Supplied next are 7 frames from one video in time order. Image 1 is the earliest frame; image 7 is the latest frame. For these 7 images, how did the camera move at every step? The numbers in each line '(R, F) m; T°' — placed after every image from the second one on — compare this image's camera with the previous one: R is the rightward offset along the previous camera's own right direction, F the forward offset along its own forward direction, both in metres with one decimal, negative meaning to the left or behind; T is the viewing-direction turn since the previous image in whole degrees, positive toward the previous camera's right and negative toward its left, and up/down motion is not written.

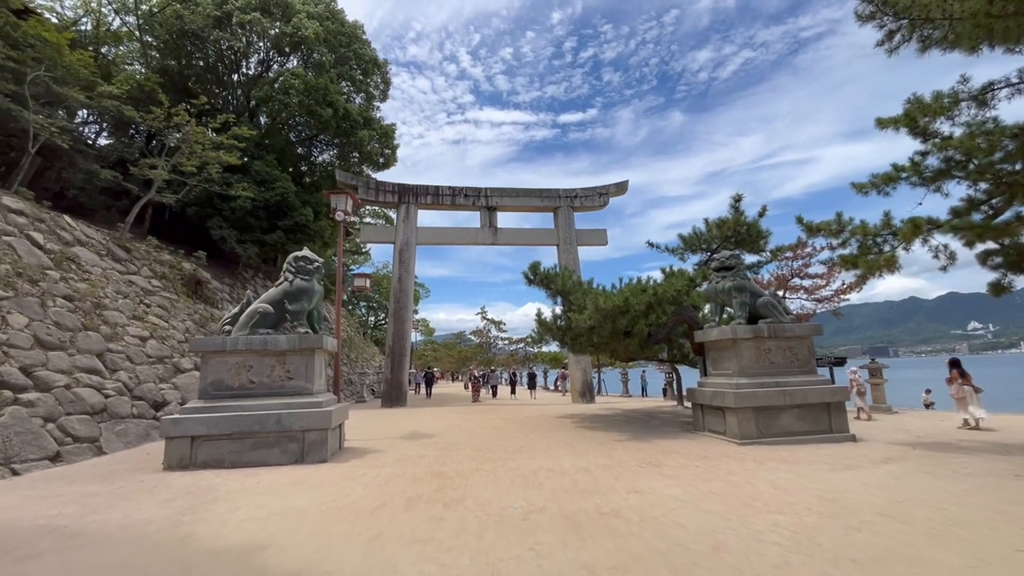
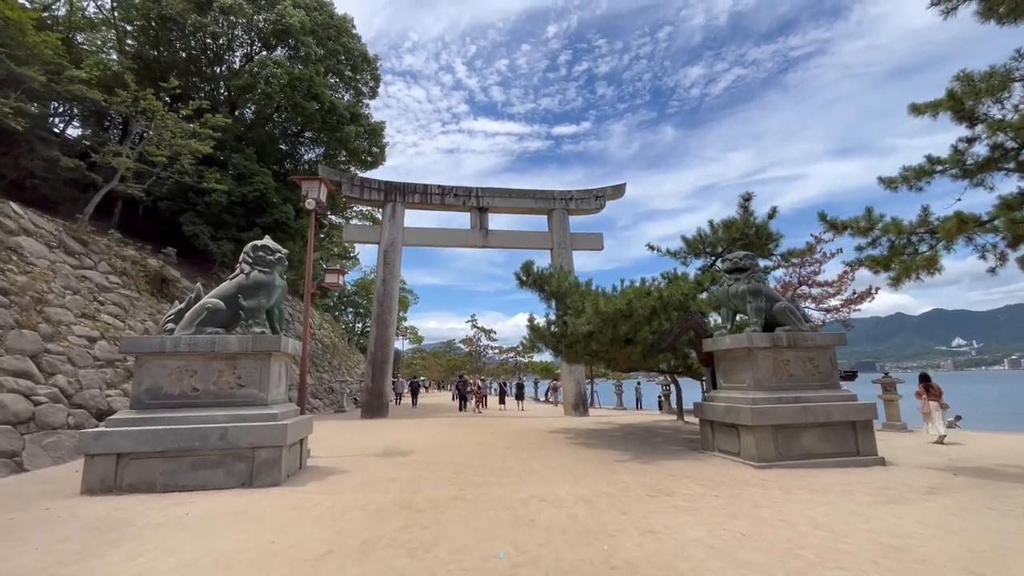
(0.0, +0.8) m; +1°
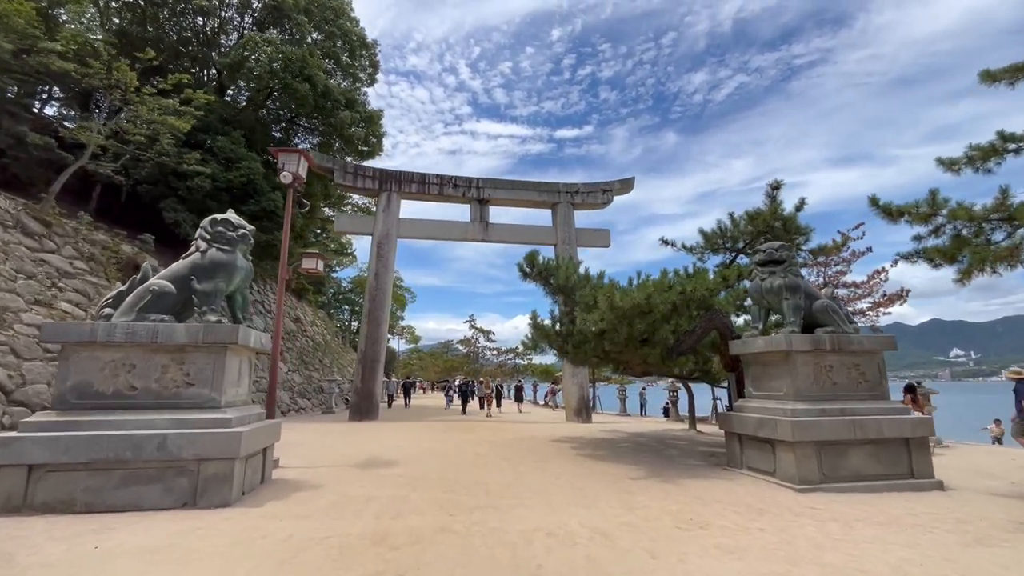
(0.0, +0.9) m; 0°
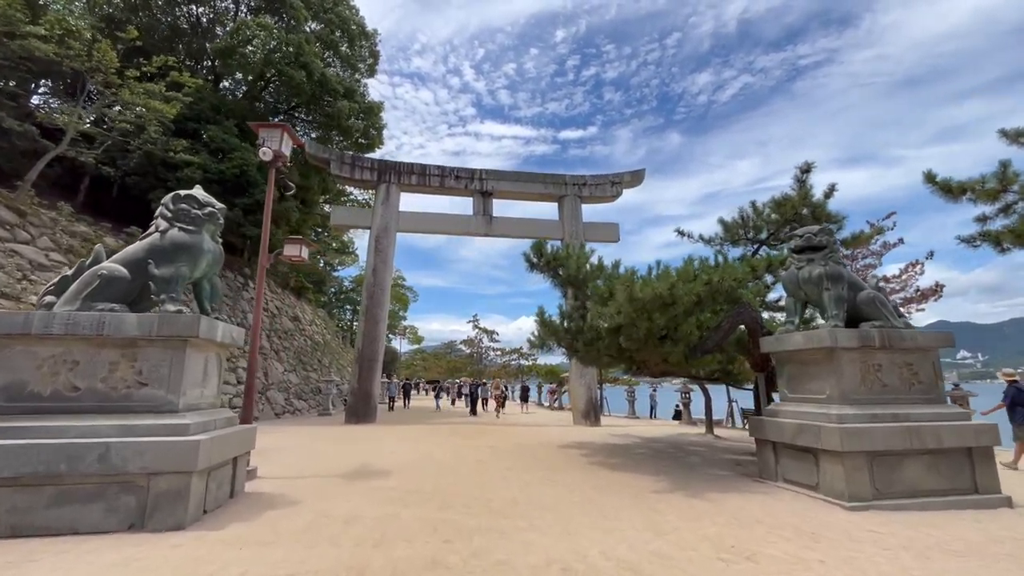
(0.0, +0.7) m; 0°
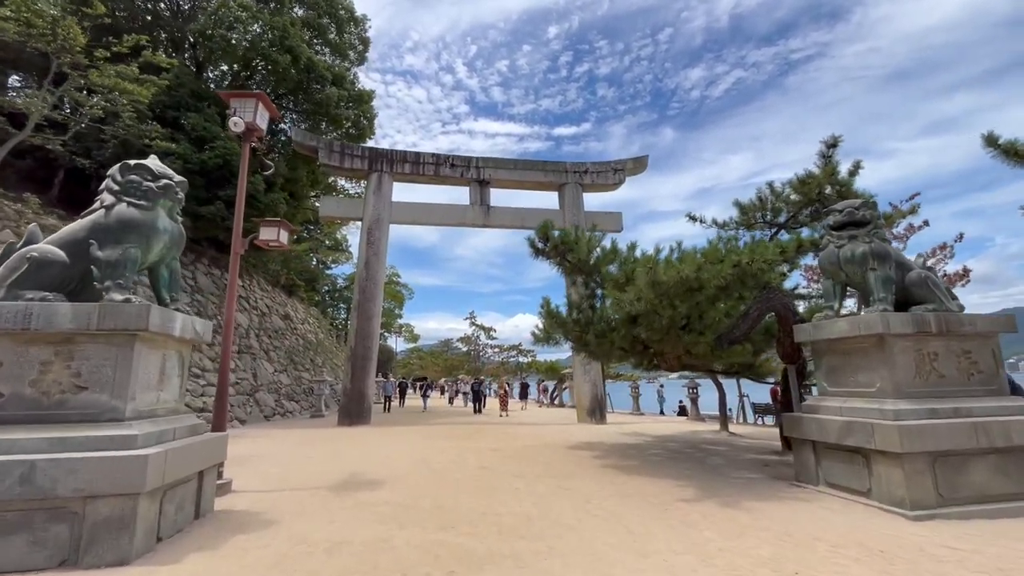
(-0.1, +0.6) m; 0°
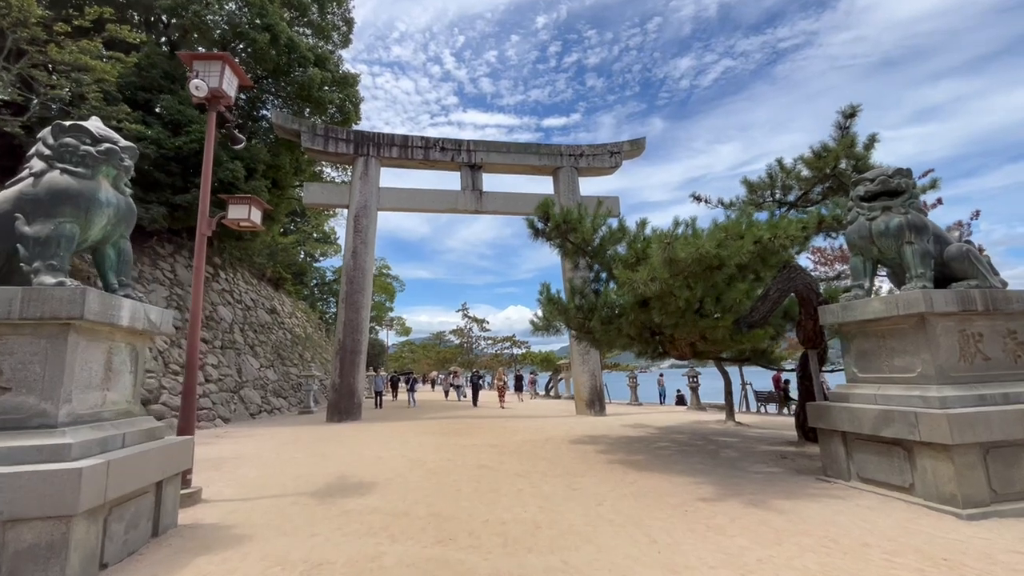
(-0.1, +0.5) m; +1°
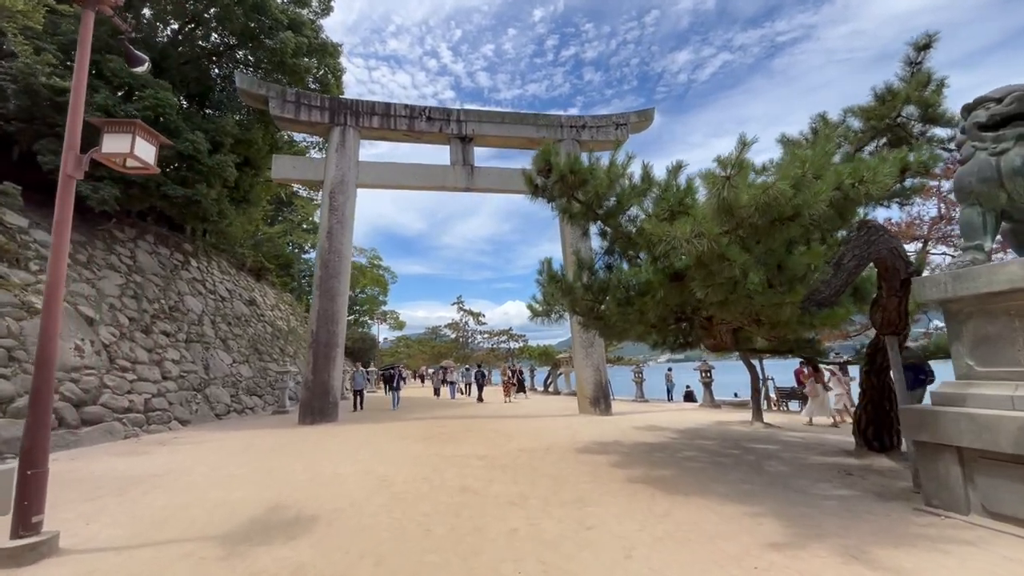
(+0.1, +1.3) m; 0°
